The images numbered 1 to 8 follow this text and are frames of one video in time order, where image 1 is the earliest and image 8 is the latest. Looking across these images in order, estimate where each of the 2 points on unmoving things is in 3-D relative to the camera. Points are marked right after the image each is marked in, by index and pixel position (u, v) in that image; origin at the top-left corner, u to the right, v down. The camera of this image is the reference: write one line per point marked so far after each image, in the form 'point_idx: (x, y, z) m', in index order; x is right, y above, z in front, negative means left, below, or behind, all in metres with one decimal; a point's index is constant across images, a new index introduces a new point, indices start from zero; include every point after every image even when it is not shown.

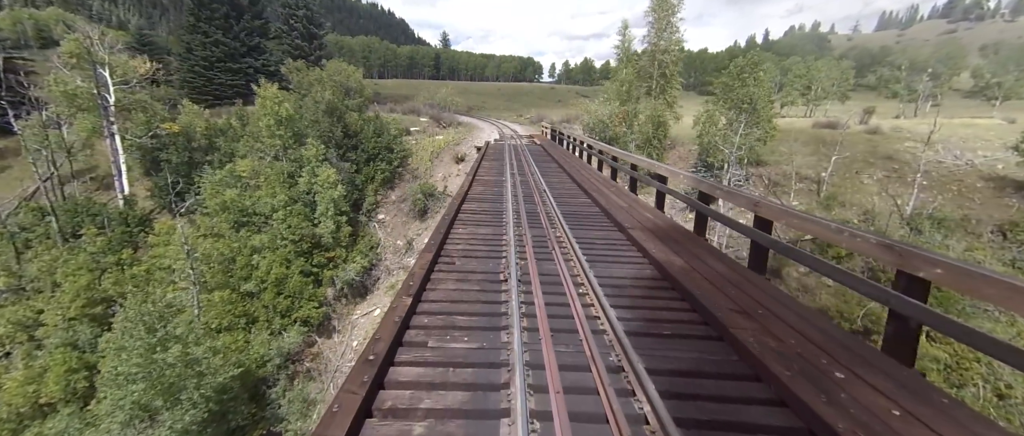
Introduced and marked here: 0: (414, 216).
0: (-4.1, +0.2, +17.1) m
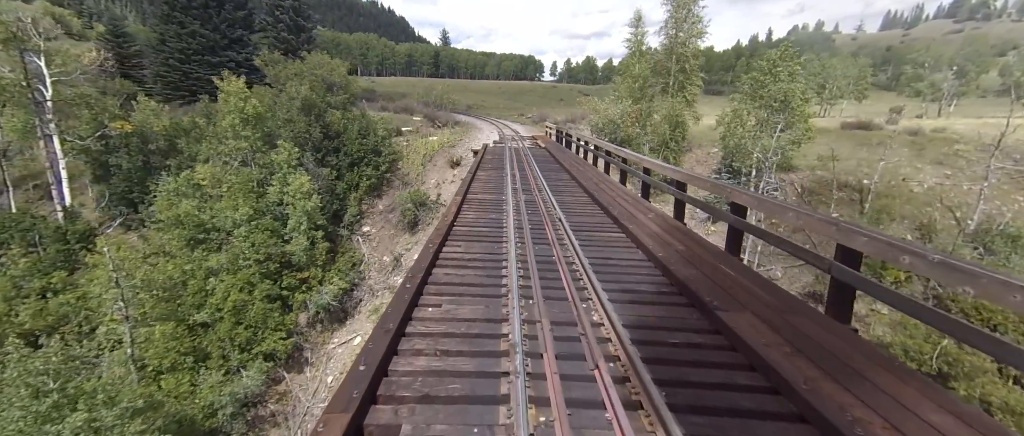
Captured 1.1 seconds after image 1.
0: (-4.0, -0.3, +15.2) m
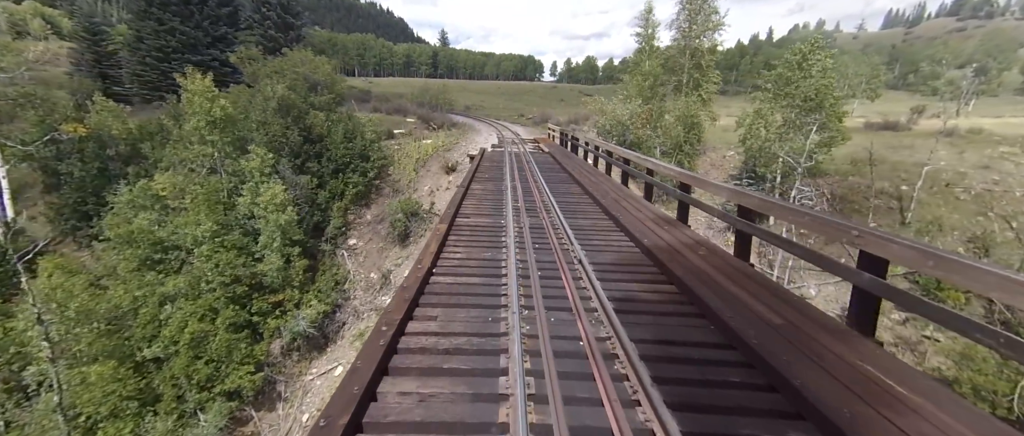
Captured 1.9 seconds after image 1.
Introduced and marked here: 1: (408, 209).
0: (-4.0, -0.7, +13.7) m
1: (-3.6, +0.4, +13.9) m
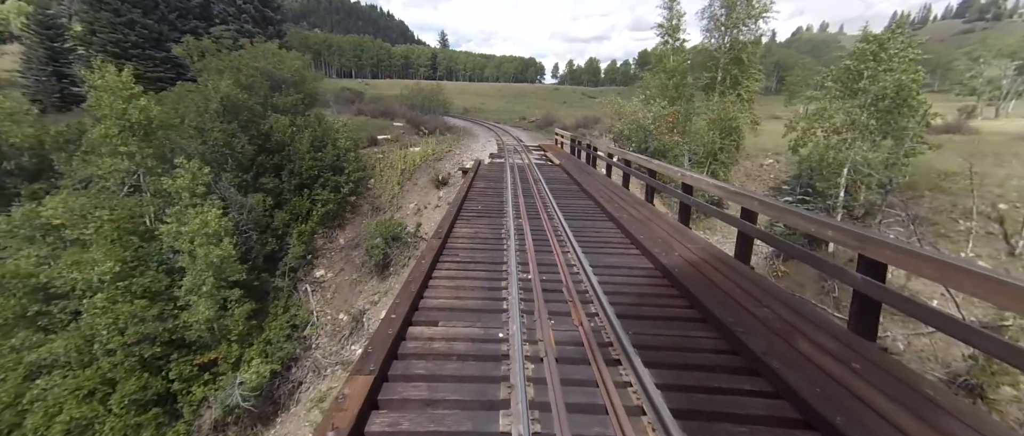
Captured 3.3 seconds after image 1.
0: (-3.9, -1.5, +11.1) m
1: (-3.6, -0.4, +11.3) m
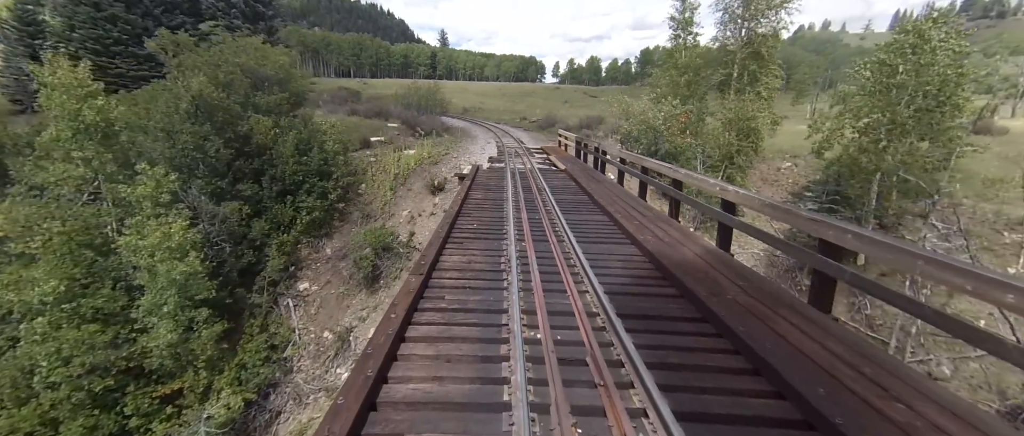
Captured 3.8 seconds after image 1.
0: (-3.9, -1.7, +10.1) m
1: (-3.5, -0.7, +10.3) m
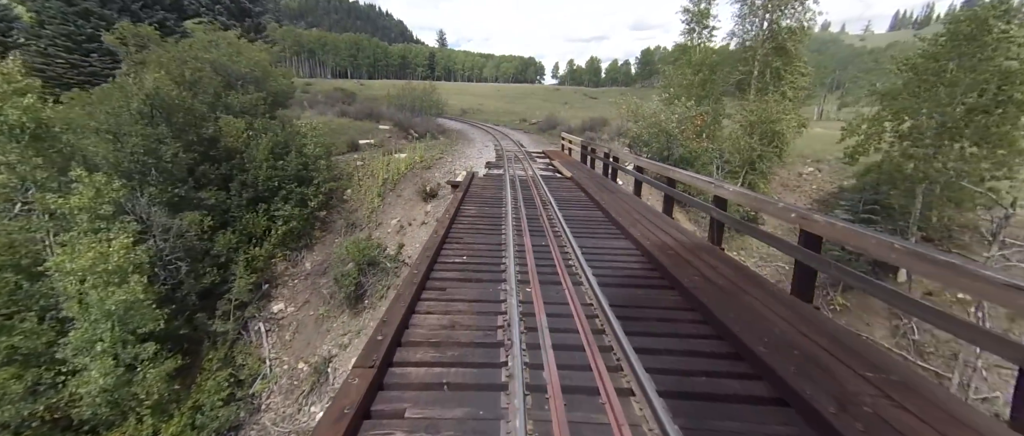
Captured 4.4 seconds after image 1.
0: (-3.9, -2.1, +8.9) m
1: (-3.5, -1.0, +9.2) m
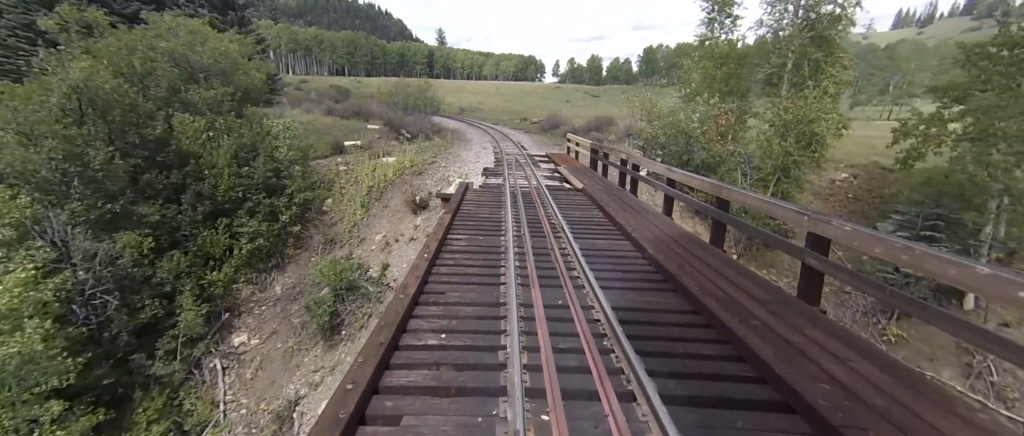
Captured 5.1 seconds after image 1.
0: (-3.9, -2.4, +7.6) m
1: (-3.5, -1.3, +7.8) m
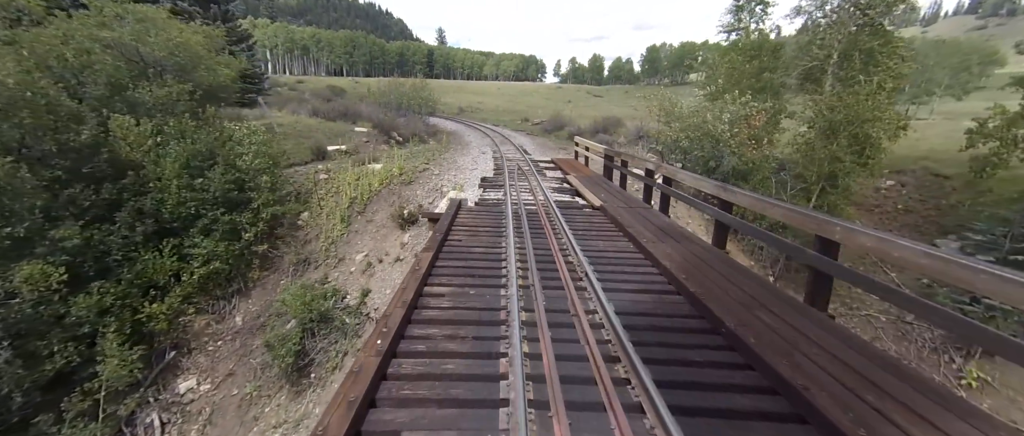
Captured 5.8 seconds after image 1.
0: (-3.9, -2.8, +6.1) m
1: (-3.5, -1.7, +6.3) m
